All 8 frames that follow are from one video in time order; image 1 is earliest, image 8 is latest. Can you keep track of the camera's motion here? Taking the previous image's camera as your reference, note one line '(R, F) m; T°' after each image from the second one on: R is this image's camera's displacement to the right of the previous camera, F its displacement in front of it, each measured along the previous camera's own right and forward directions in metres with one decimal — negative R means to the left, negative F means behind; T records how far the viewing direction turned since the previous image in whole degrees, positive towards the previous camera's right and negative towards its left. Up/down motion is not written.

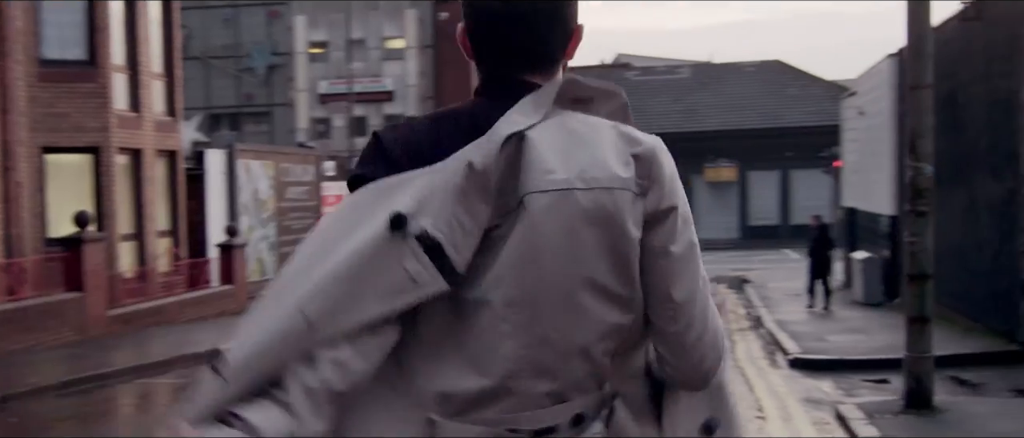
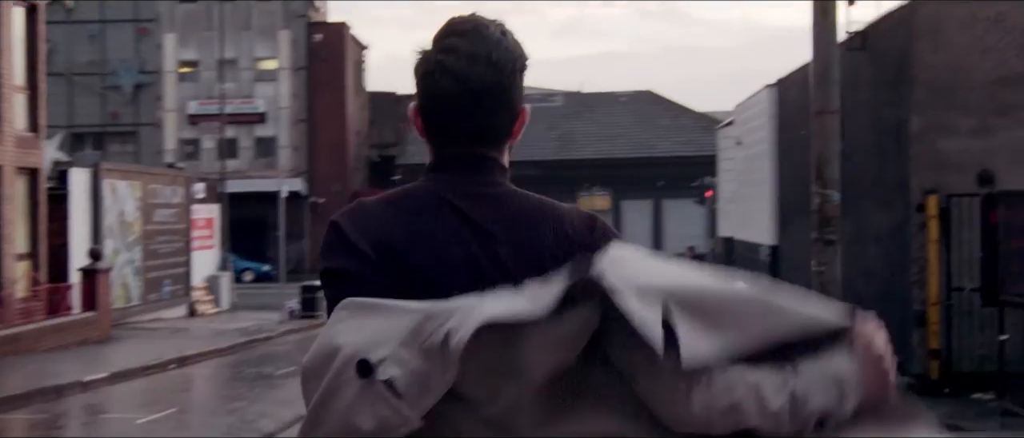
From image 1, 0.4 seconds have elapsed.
(-0.2, +0.5) m; +6°
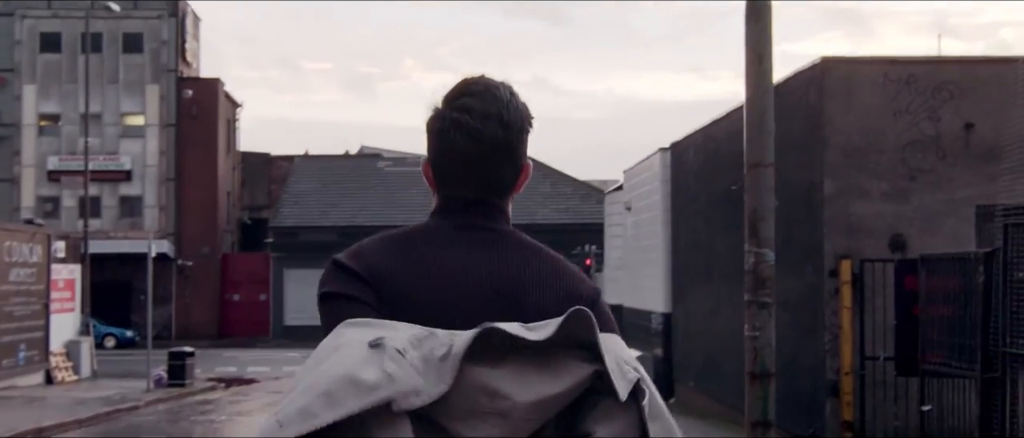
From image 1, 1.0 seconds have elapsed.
(-0.3, +0.9) m; +6°
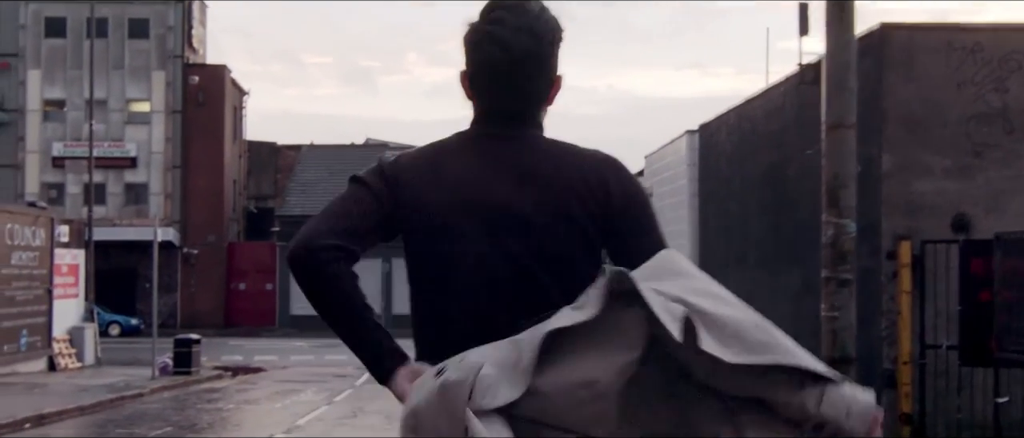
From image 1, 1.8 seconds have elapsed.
(-0.3, +0.9) m; 0°
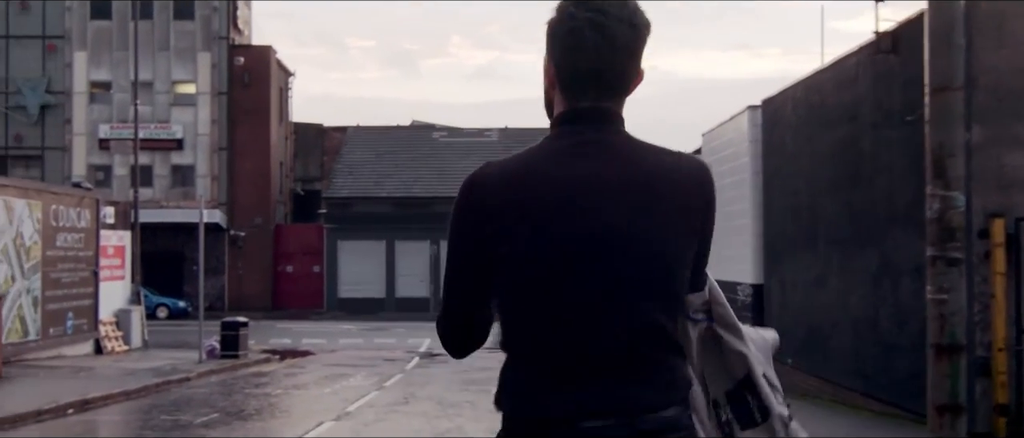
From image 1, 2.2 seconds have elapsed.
(-0.2, +0.7) m; -2°
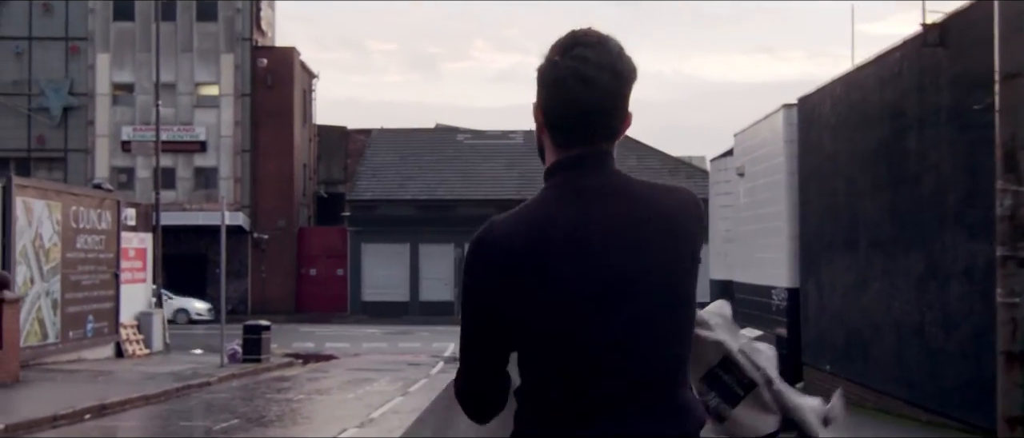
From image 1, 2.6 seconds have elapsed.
(-0.1, +0.5) m; -1°
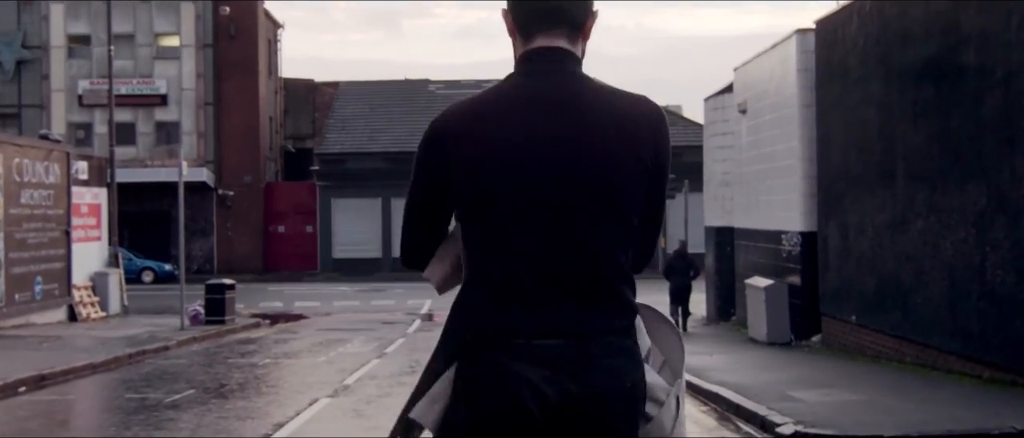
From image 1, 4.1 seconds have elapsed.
(-0.2, +1.9) m; +1°
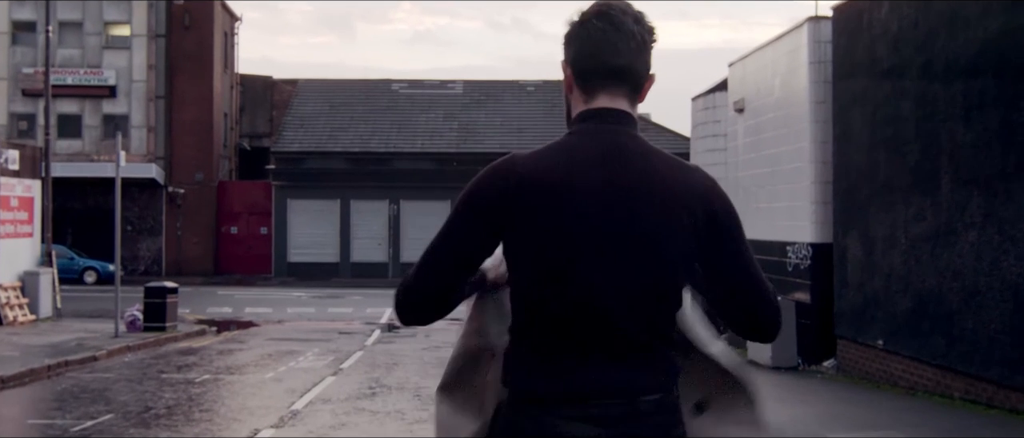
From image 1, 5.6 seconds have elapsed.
(-0.2, +2.0) m; +2°
